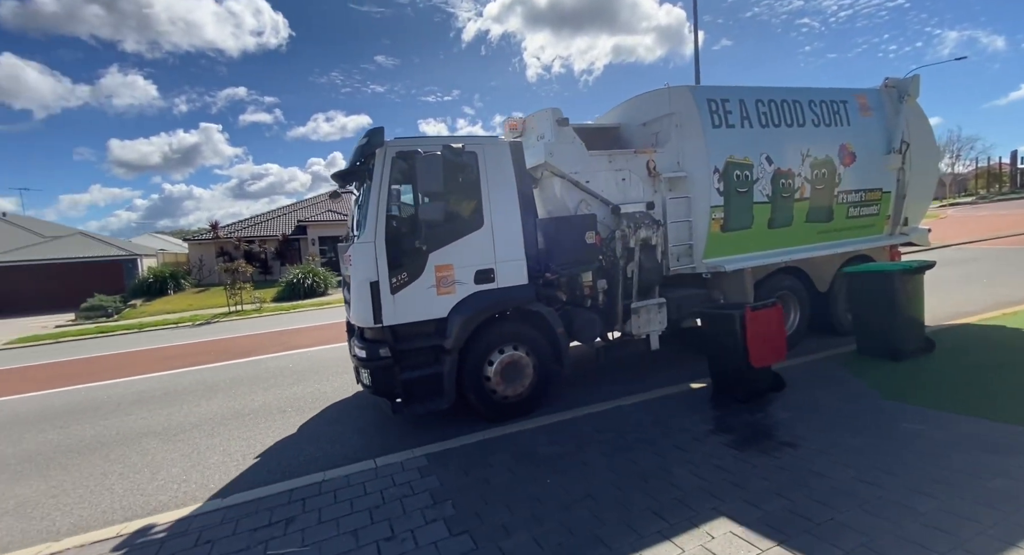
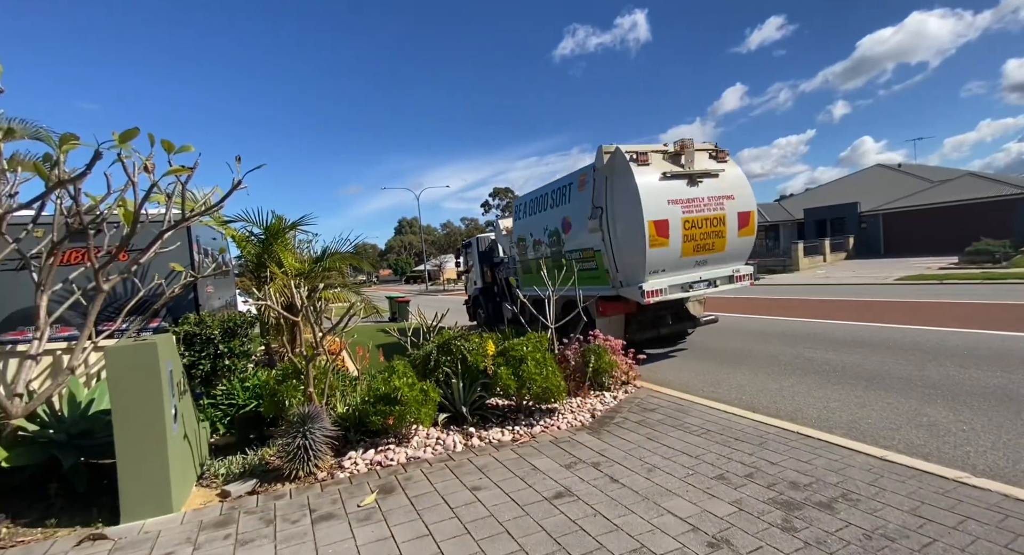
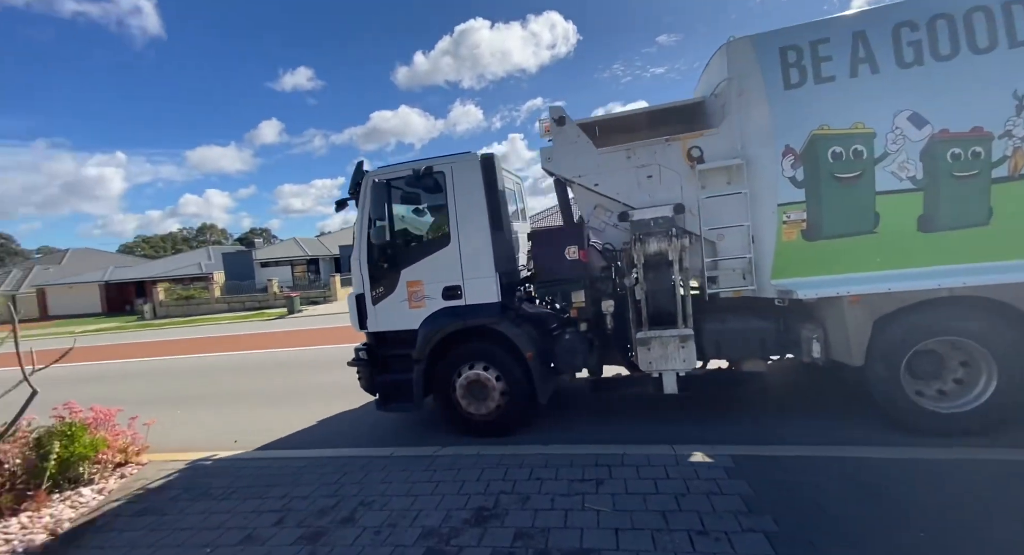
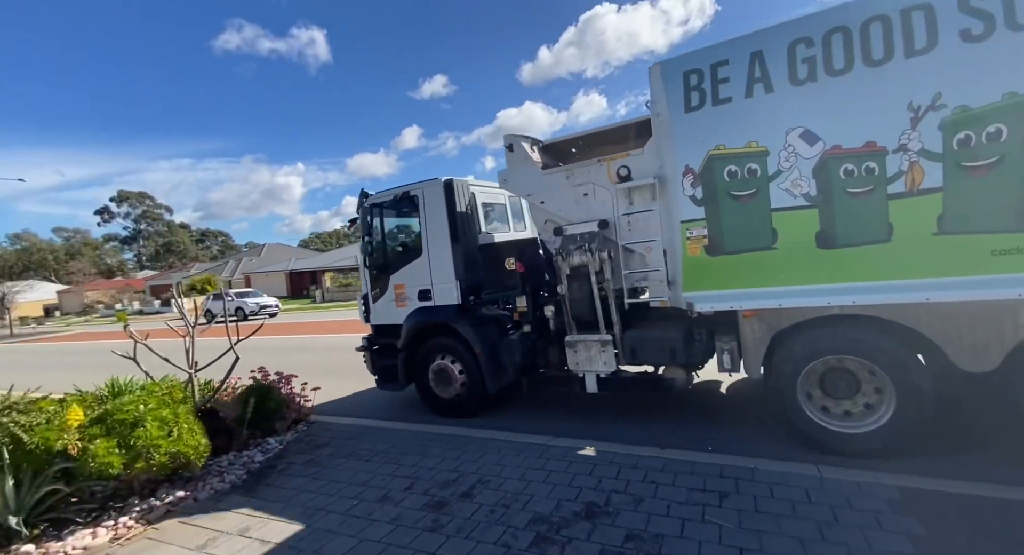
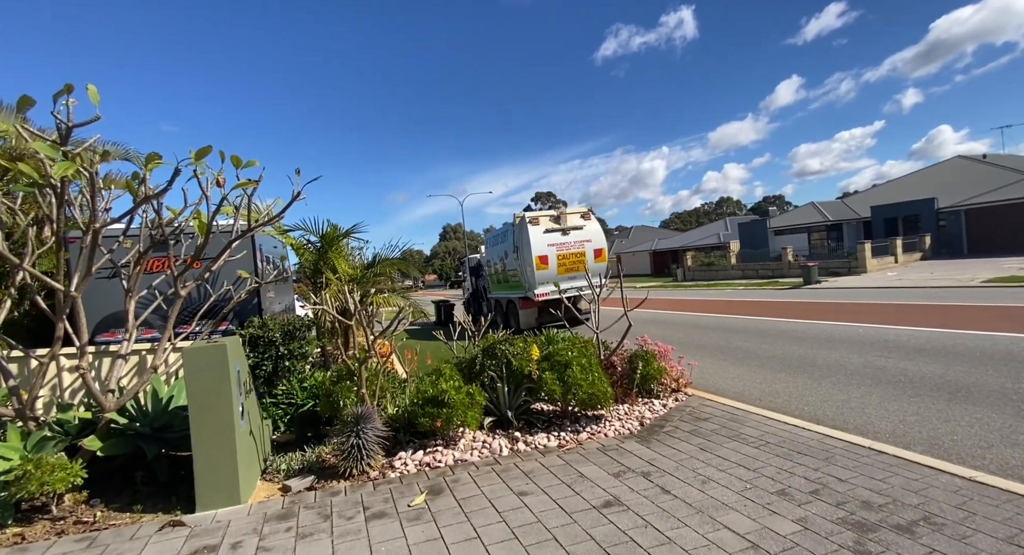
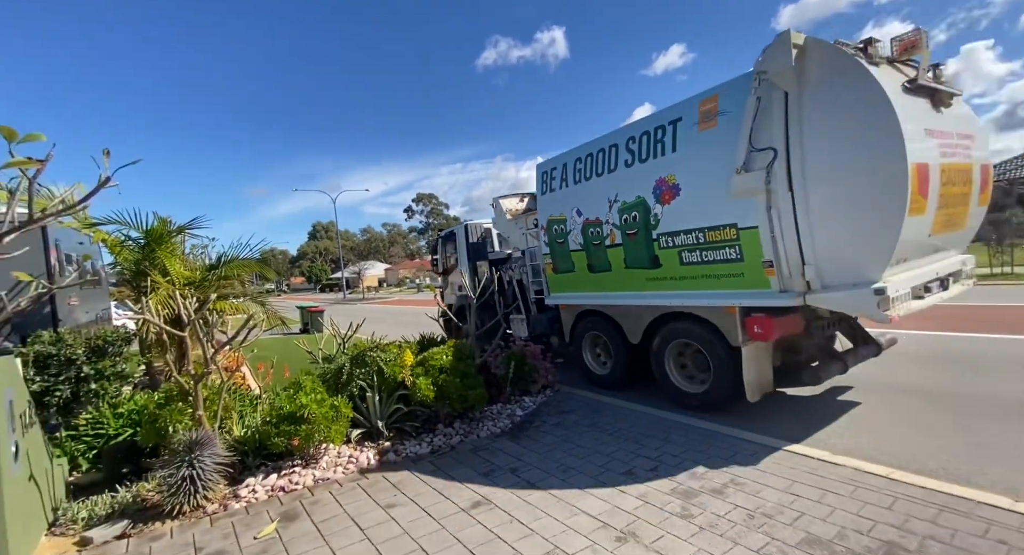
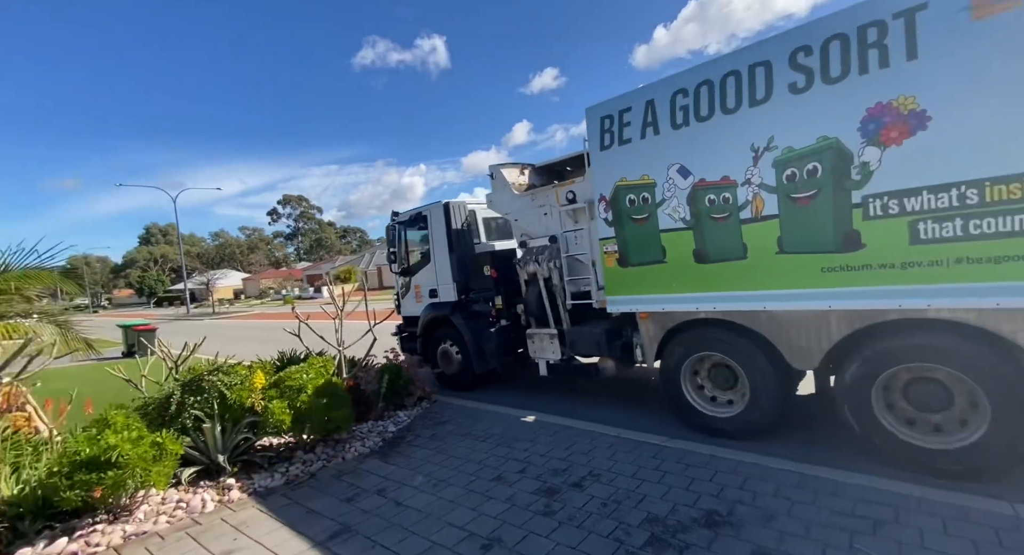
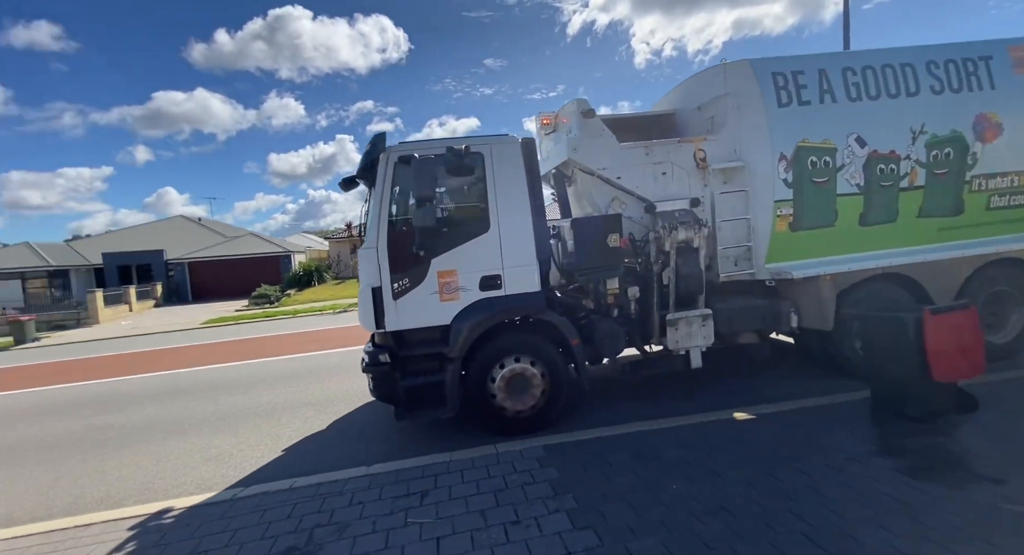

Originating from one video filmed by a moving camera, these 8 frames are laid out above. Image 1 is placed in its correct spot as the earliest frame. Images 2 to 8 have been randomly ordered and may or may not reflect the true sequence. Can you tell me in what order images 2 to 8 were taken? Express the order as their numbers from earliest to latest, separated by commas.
8, 3, 4, 7, 6, 2, 5
